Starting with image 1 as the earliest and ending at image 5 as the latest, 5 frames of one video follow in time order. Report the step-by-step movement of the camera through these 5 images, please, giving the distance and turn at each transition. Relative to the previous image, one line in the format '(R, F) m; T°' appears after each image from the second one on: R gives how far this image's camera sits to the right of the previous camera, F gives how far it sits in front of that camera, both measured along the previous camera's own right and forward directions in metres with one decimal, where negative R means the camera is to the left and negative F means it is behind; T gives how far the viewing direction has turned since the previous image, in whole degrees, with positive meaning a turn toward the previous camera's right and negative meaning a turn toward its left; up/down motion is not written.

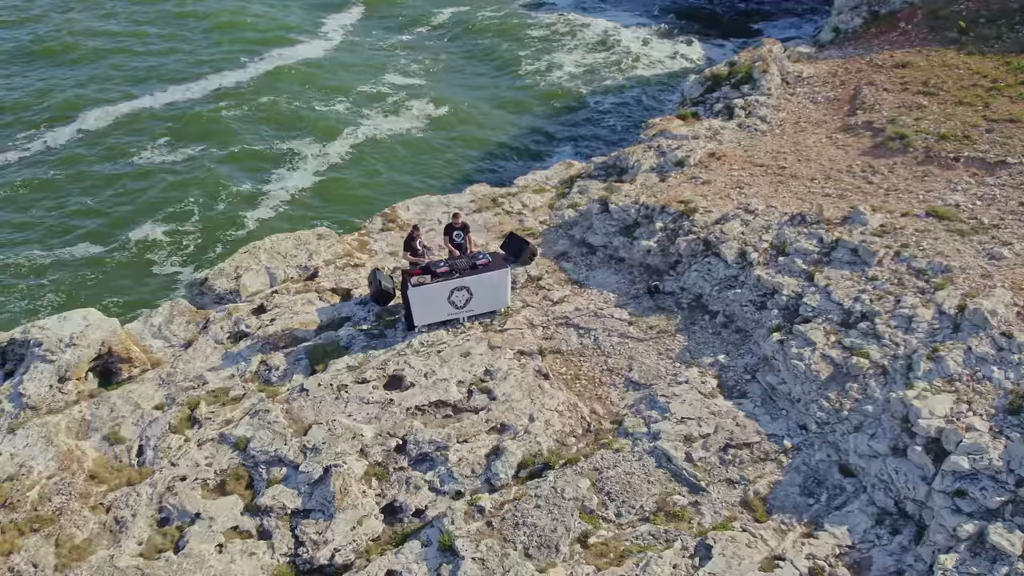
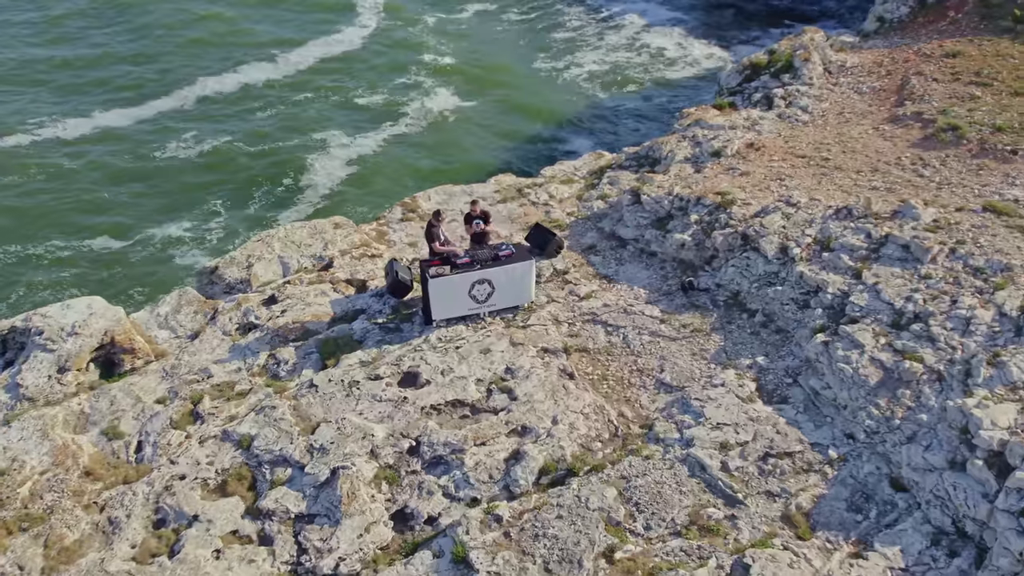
(0.0, +1.2) m; -2°
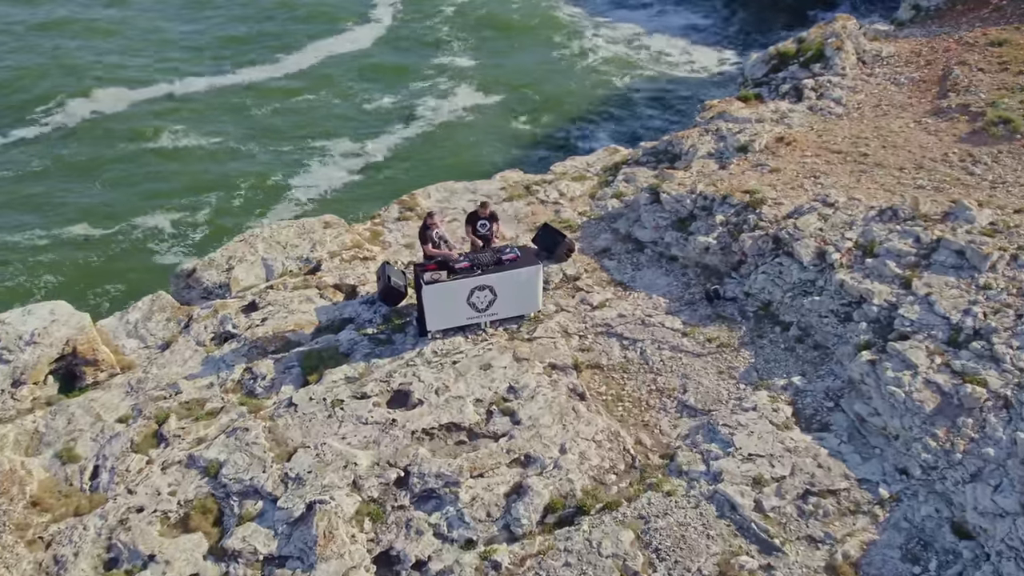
(+0.1, +1.9) m; -1°
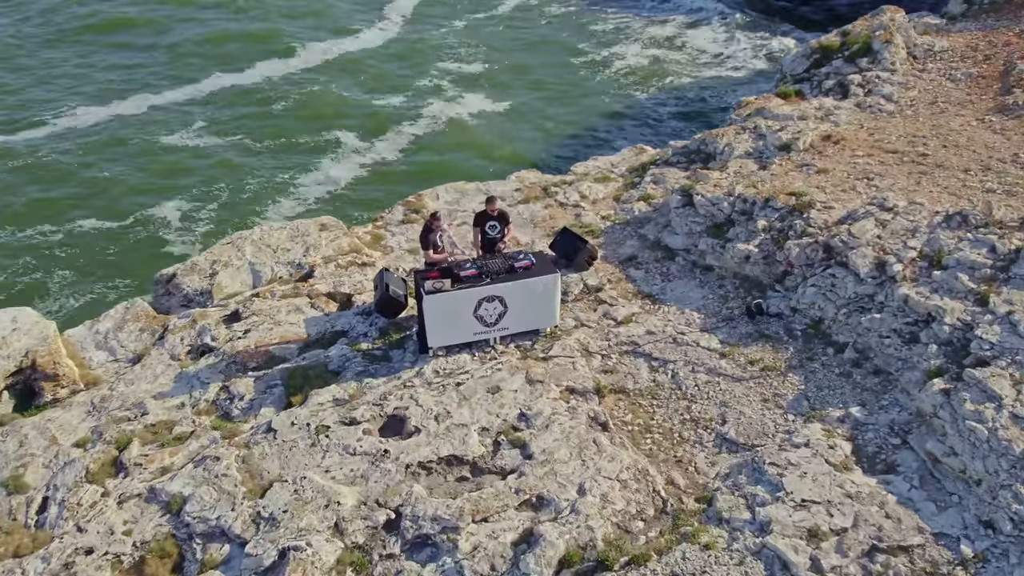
(+0.1, +2.0) m; -1°
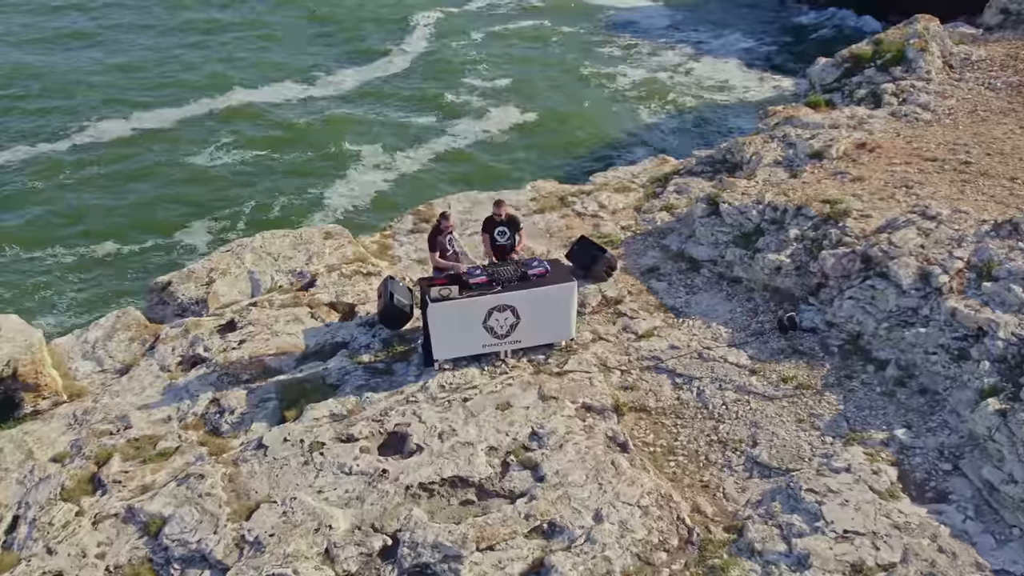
(+0.1, +1.0) m; -1°
